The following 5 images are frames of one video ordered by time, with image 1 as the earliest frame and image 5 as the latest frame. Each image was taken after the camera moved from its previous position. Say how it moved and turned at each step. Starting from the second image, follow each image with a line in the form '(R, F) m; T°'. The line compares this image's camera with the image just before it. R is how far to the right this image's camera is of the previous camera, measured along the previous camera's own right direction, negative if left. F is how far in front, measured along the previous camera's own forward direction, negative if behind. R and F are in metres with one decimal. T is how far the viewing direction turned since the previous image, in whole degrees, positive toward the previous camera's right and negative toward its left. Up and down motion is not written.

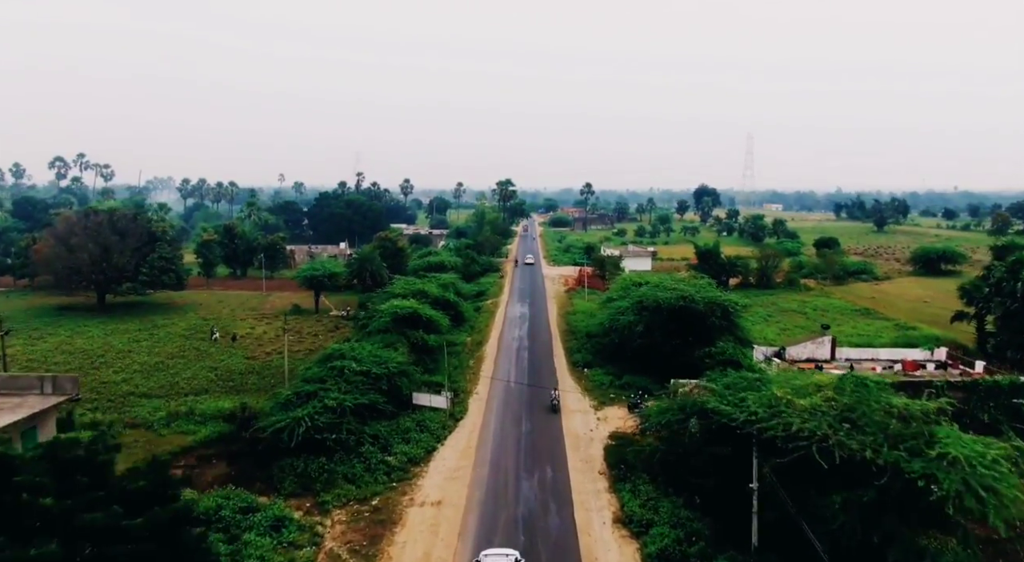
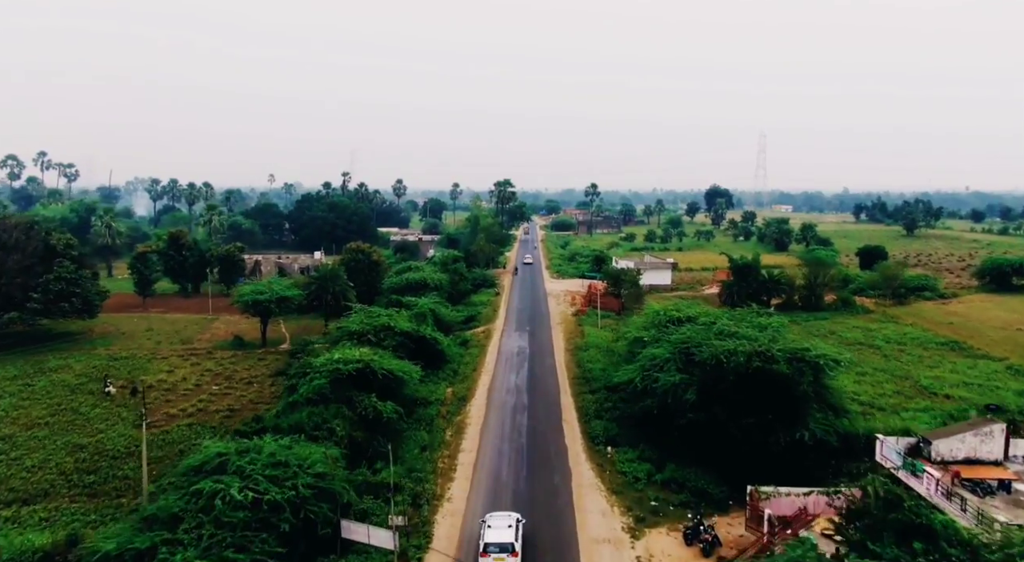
(+0.3, +11.8) m; 0°
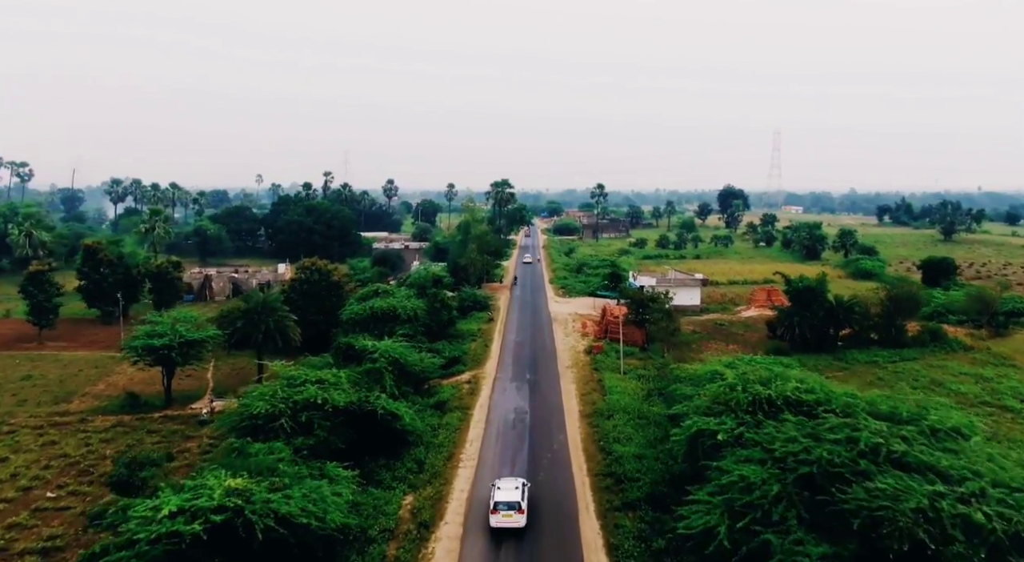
(+0.3, +12.6) m; 0°
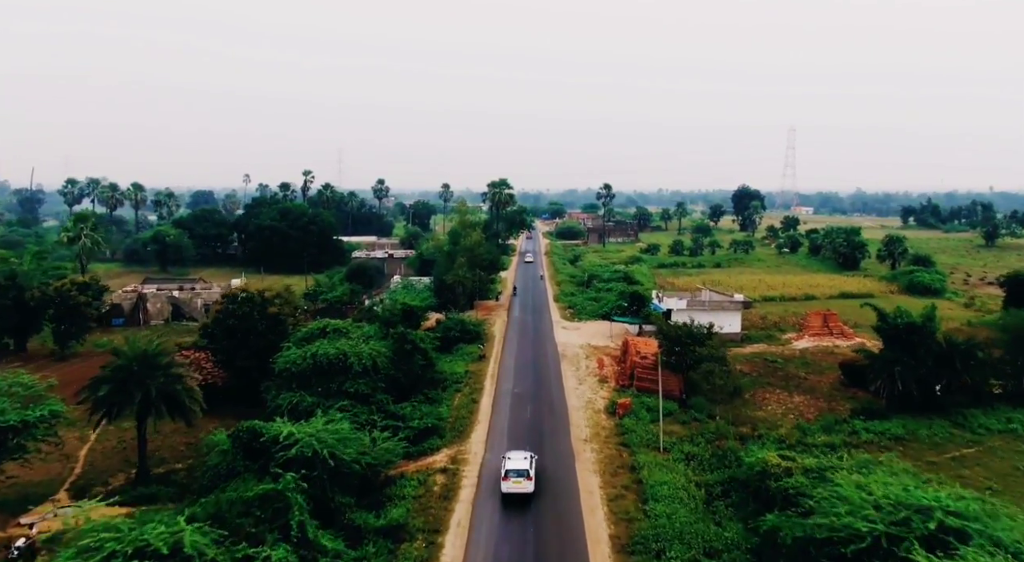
(+0.2, +11.8) m; 0°
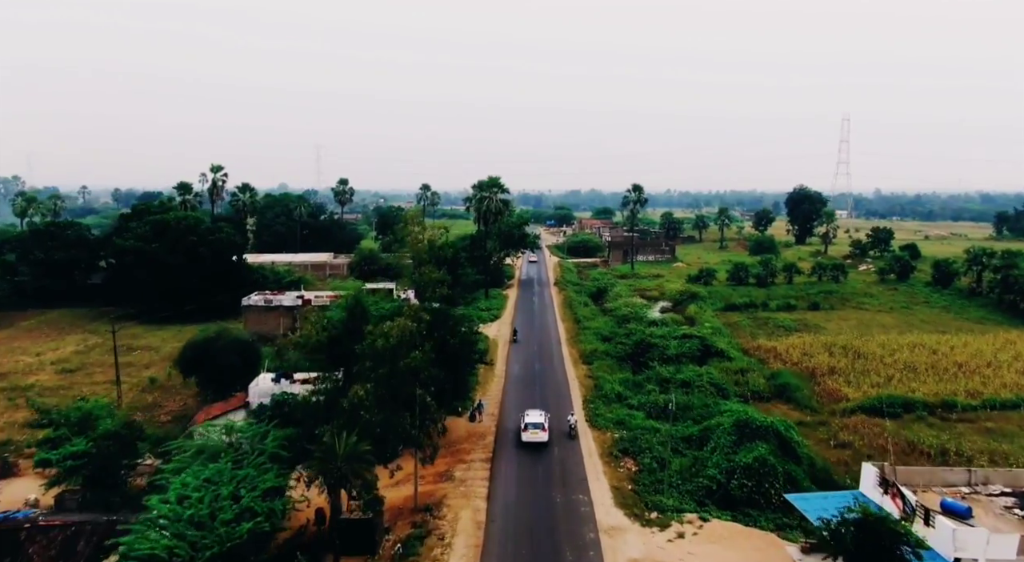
(+0.4, +34.0) m; 0°
